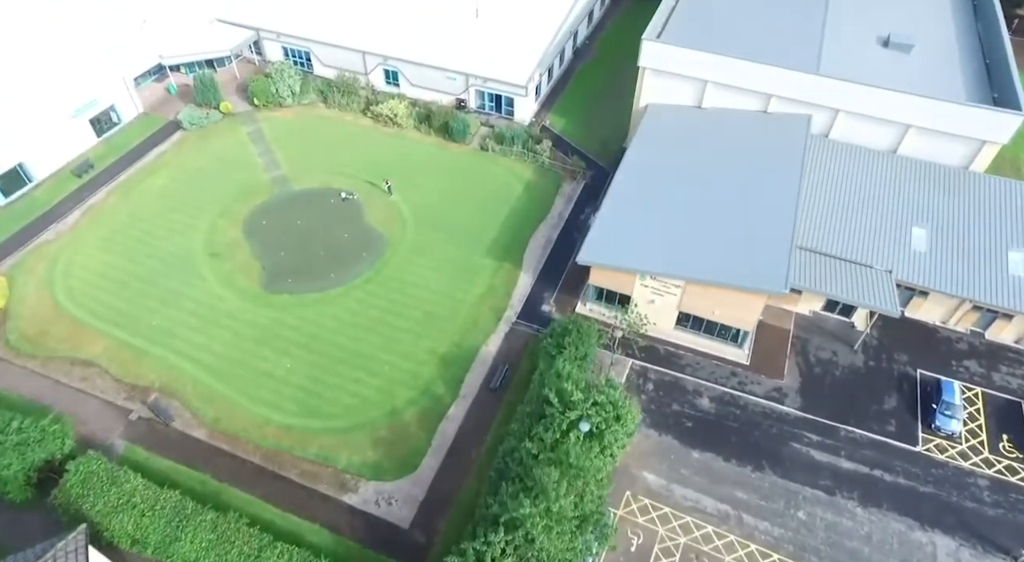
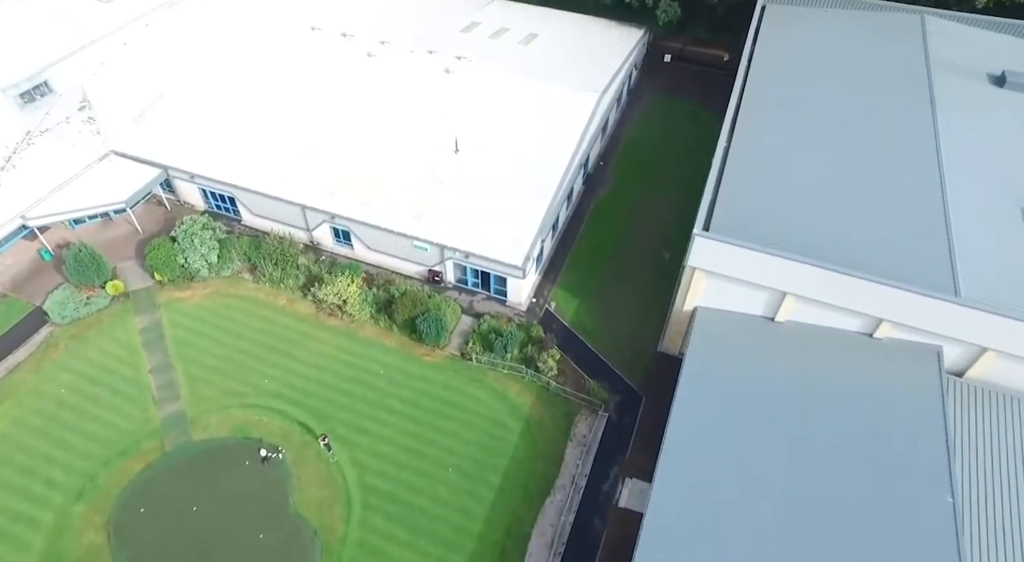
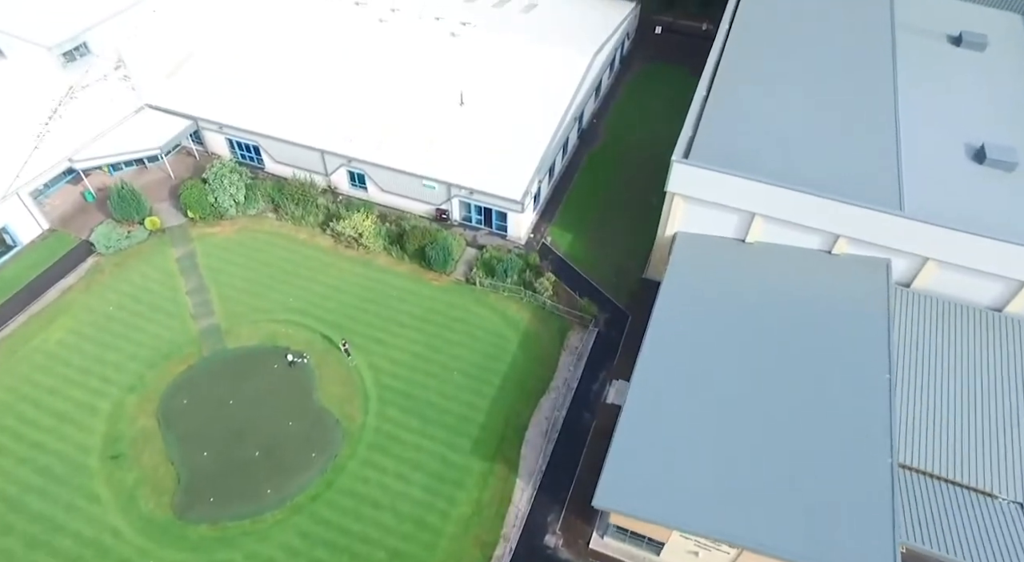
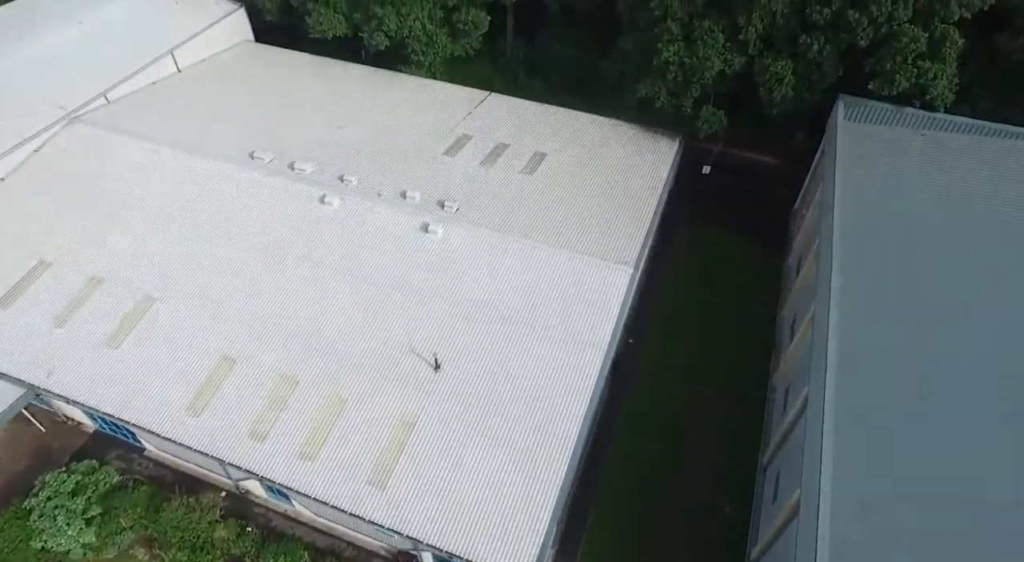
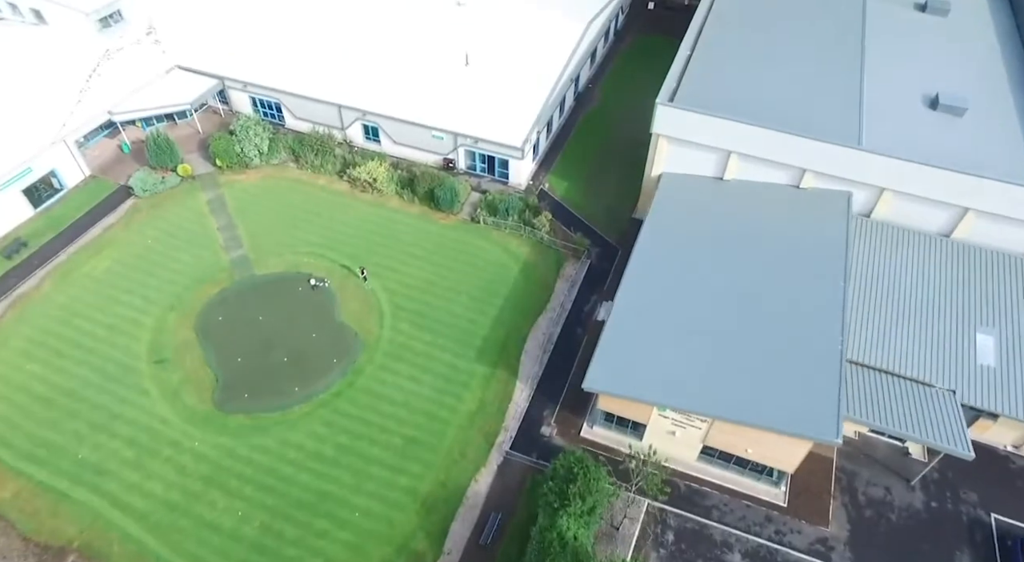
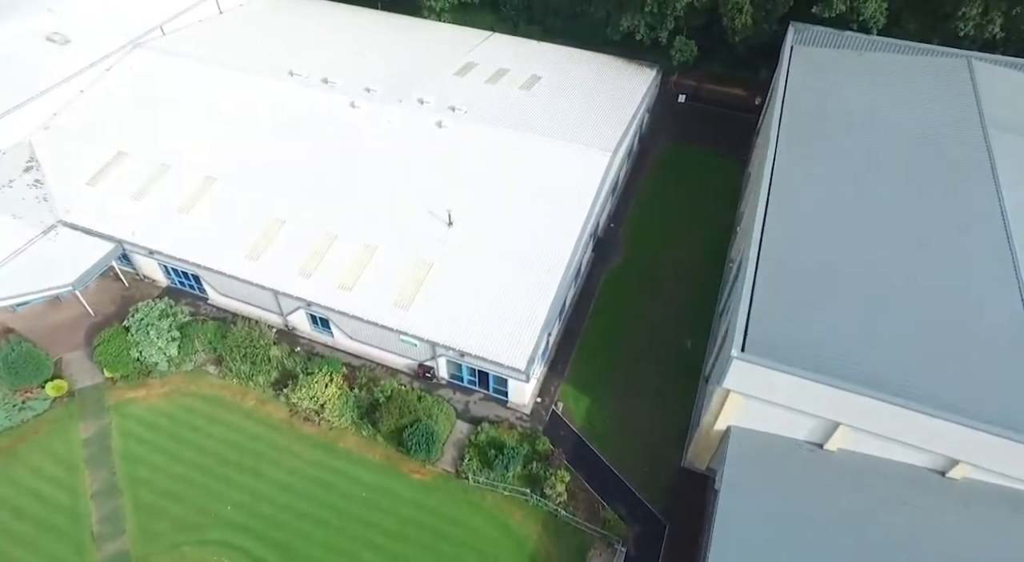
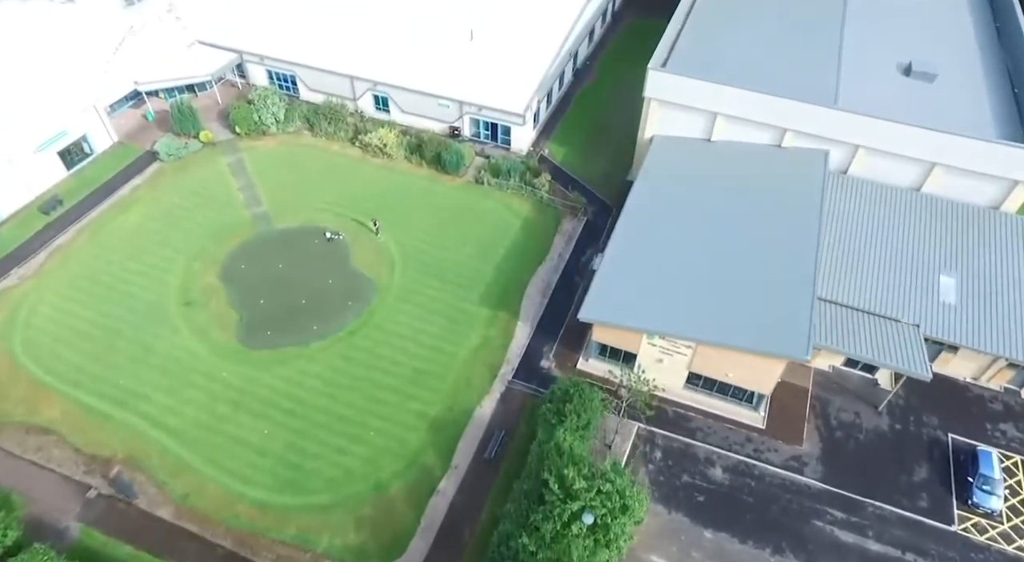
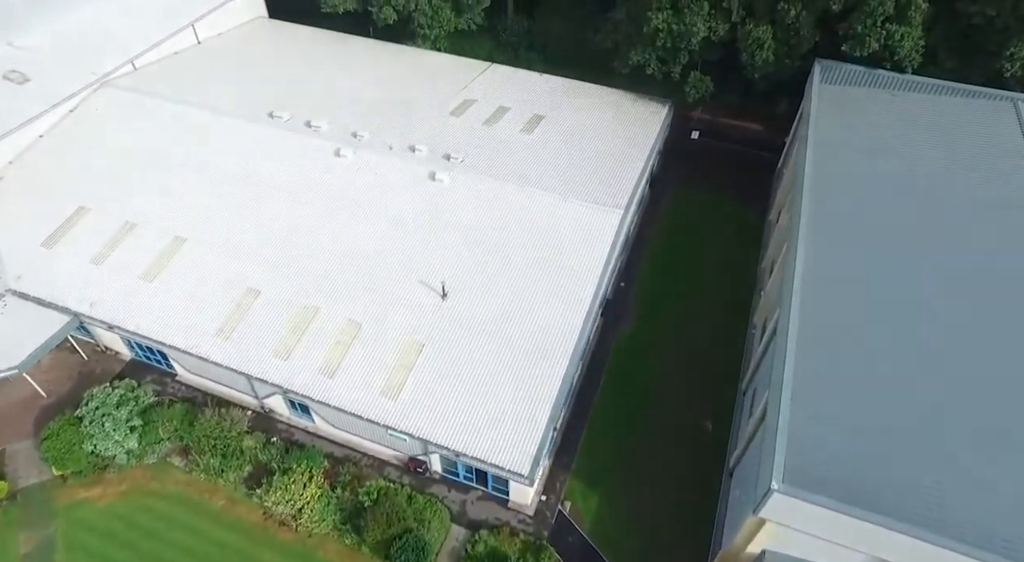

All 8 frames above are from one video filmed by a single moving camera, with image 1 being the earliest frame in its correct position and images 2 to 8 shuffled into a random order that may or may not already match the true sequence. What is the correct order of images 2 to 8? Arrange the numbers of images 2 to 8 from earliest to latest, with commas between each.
7, 5, 3, 2, 6, 8, 4
